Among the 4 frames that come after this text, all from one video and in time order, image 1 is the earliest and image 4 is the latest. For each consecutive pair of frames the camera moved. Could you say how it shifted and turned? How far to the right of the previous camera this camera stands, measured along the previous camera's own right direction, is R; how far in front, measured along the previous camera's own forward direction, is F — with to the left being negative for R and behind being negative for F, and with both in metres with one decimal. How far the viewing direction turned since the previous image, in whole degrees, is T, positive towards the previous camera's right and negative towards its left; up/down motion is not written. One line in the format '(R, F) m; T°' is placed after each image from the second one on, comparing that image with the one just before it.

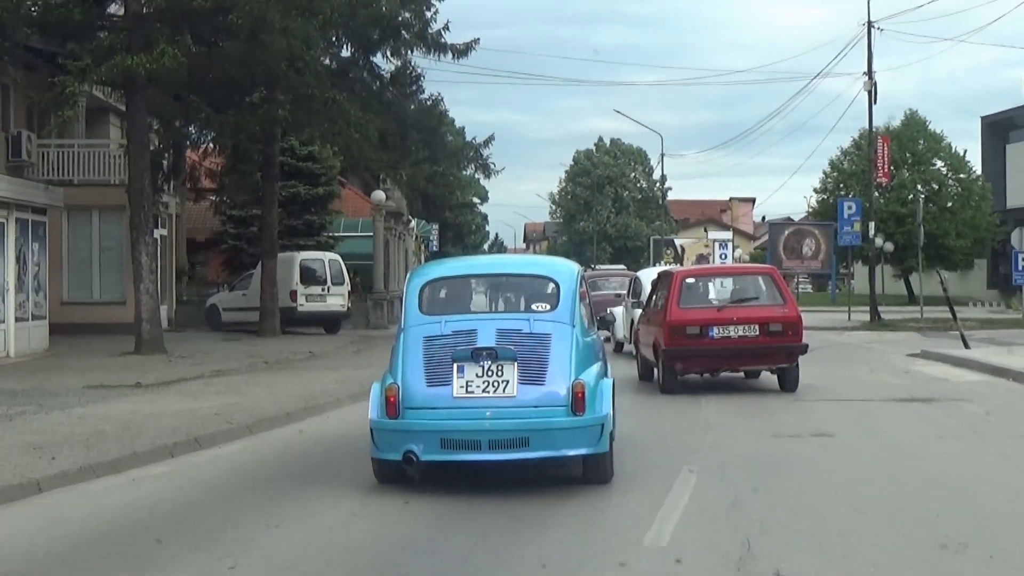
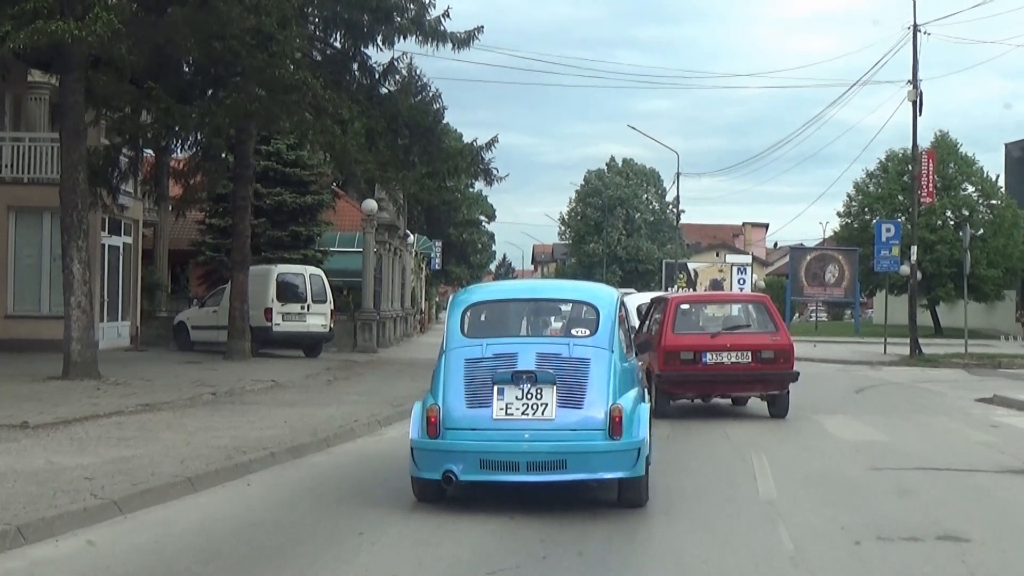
(+0.1, +3.2) m; 0°
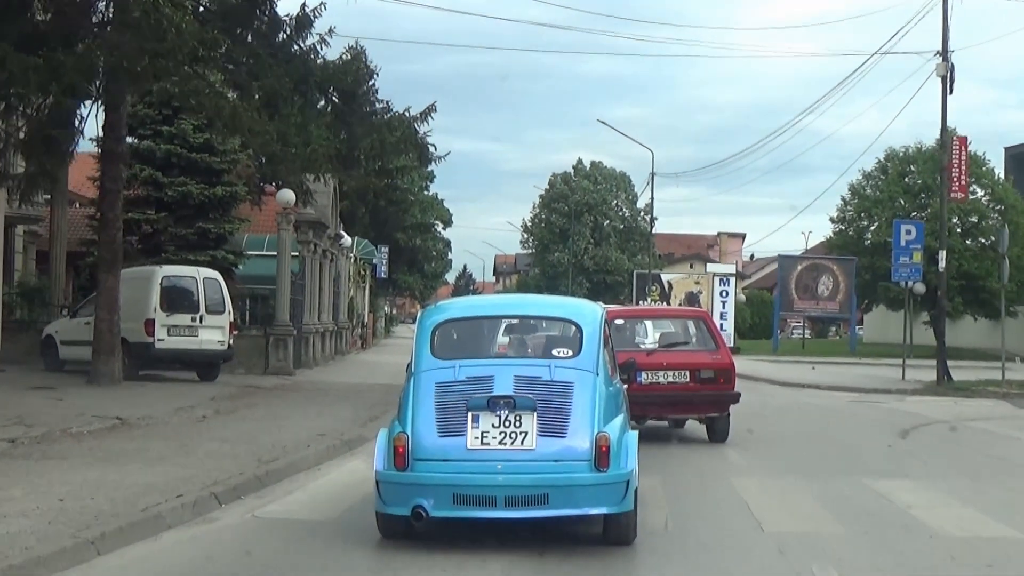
(+0.4, +5.0) m; +2°
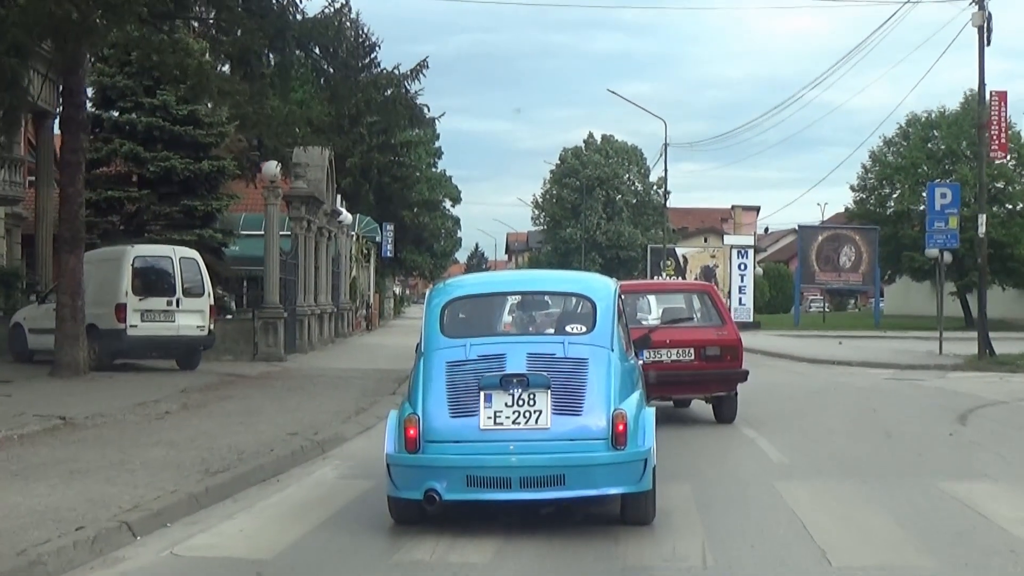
(+0.1, +1.8) m; -1°
